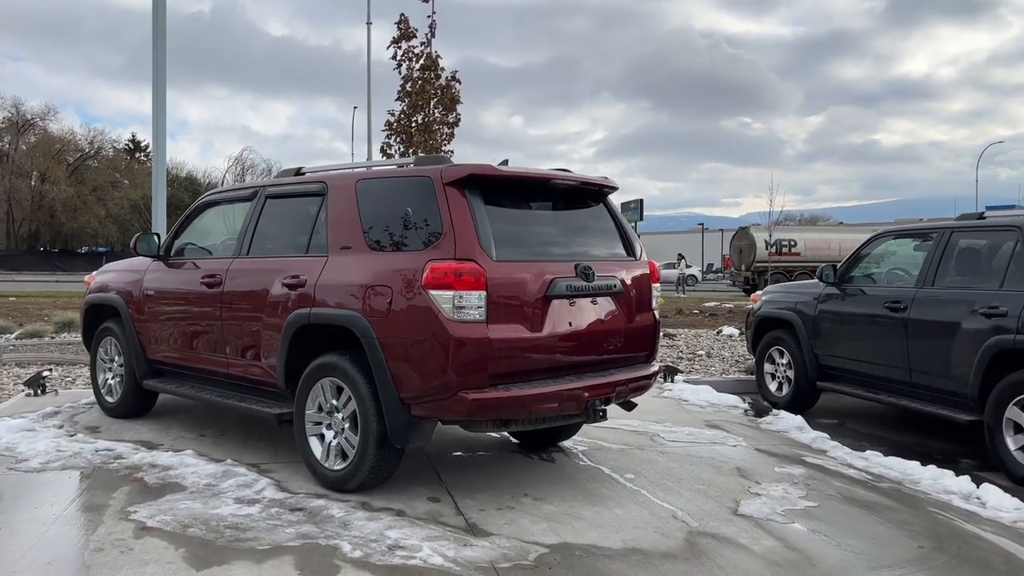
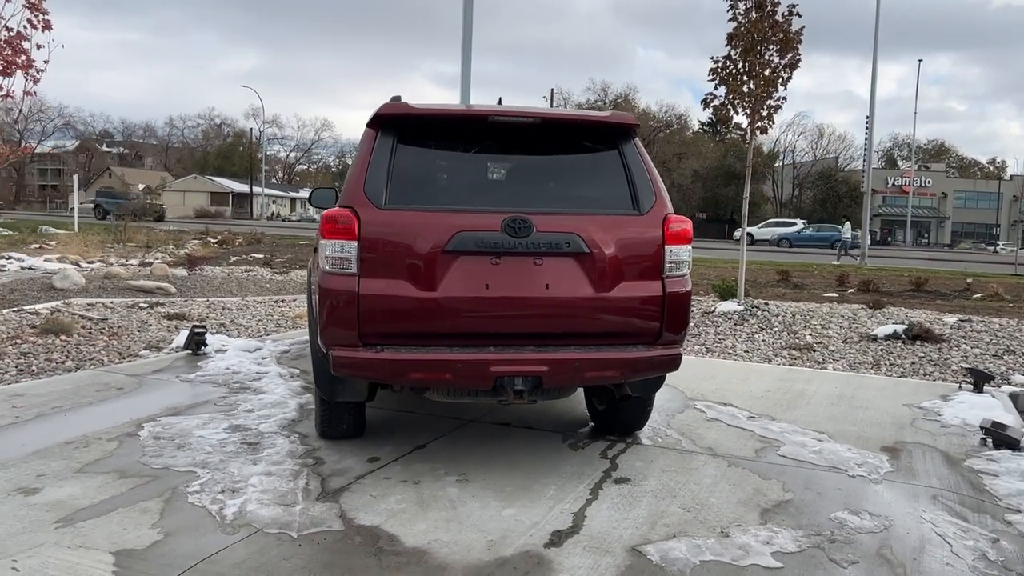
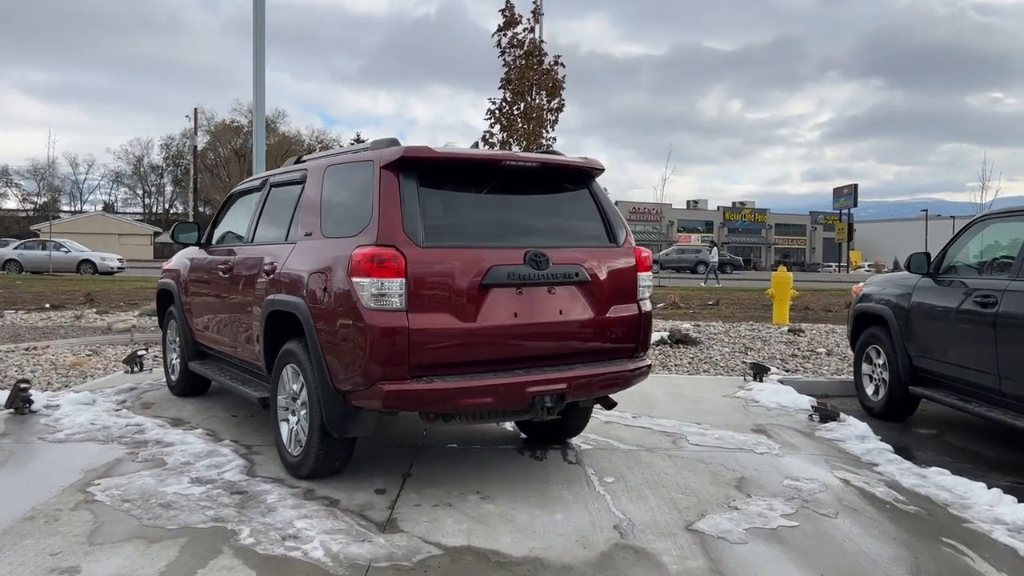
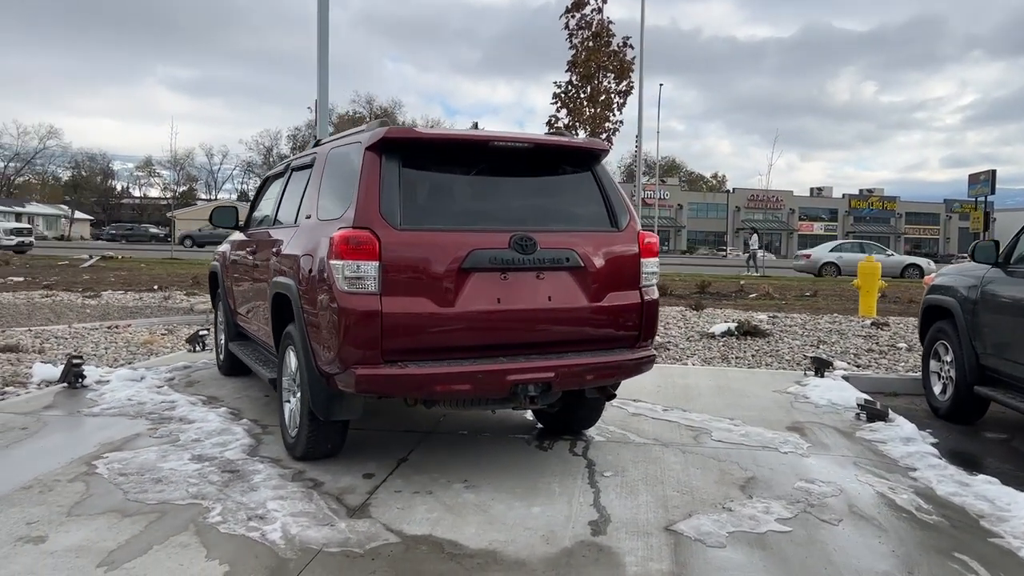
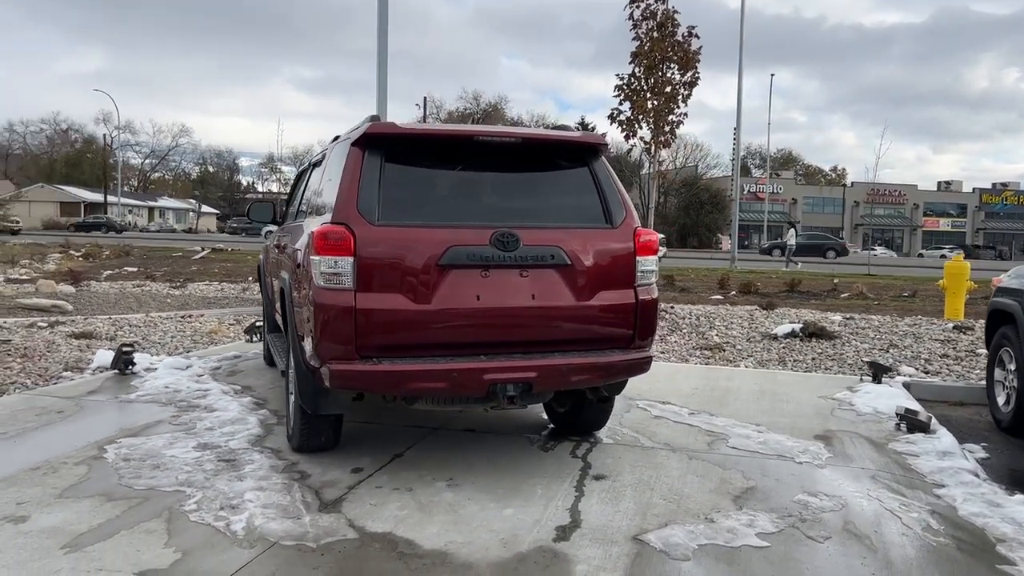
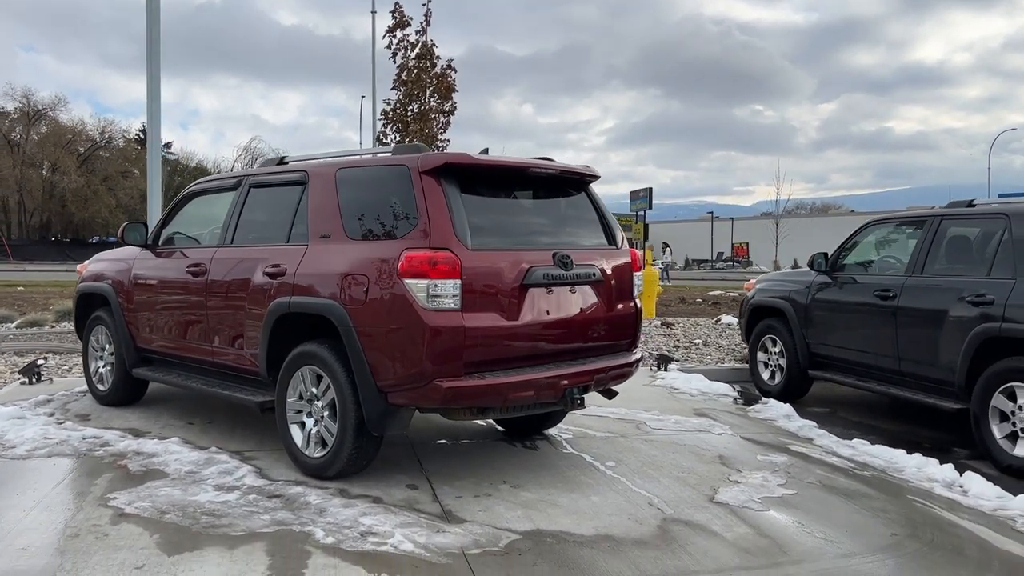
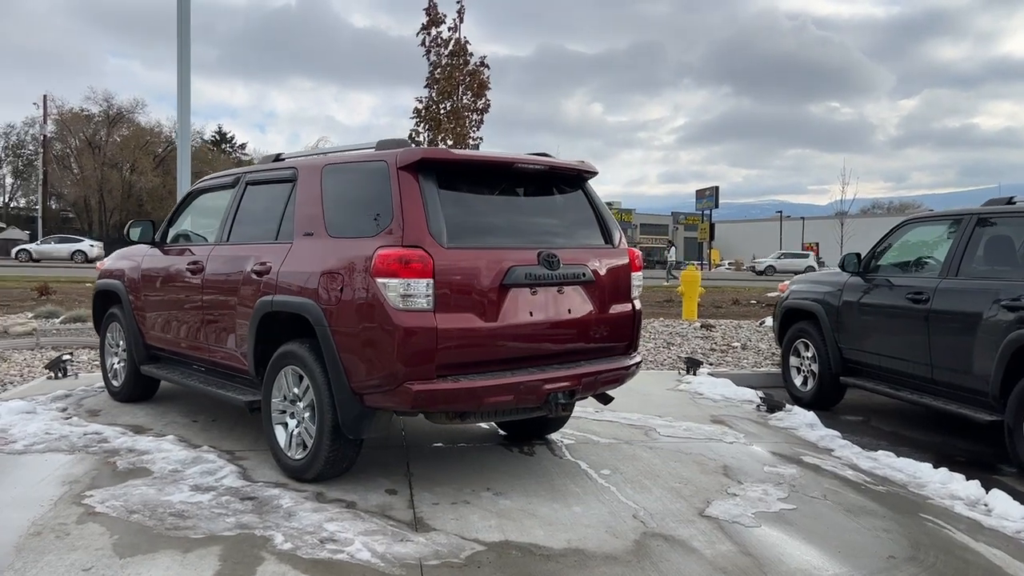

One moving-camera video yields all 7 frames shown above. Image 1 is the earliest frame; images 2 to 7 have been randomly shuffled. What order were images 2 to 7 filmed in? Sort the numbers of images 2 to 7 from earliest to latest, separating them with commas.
6, 7, 3, 4, 5, 2
